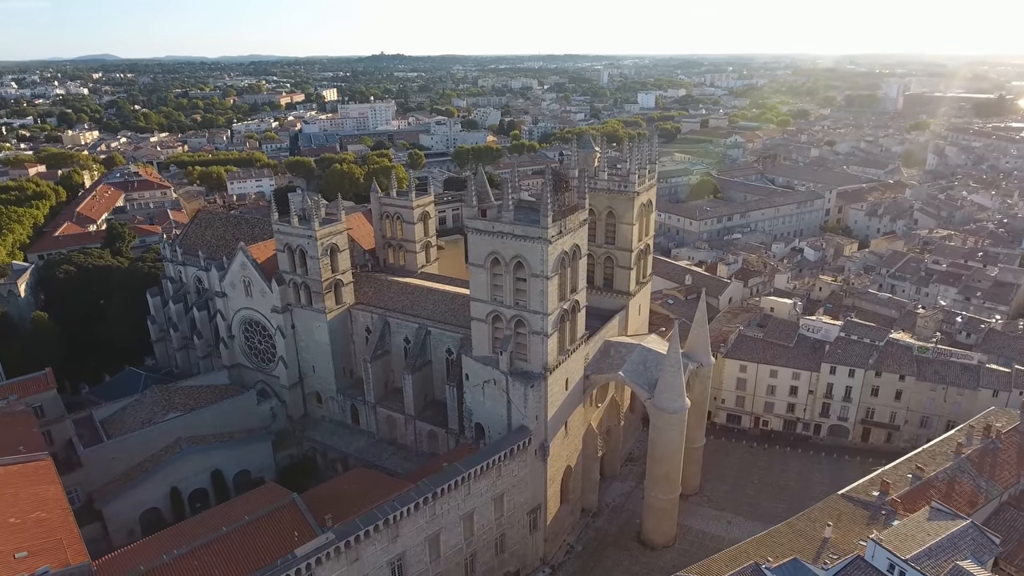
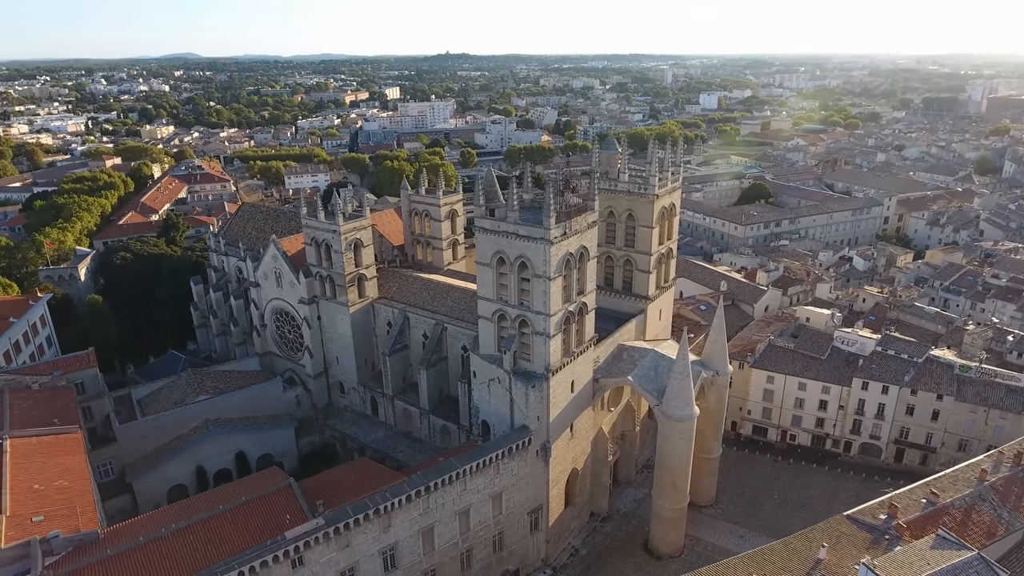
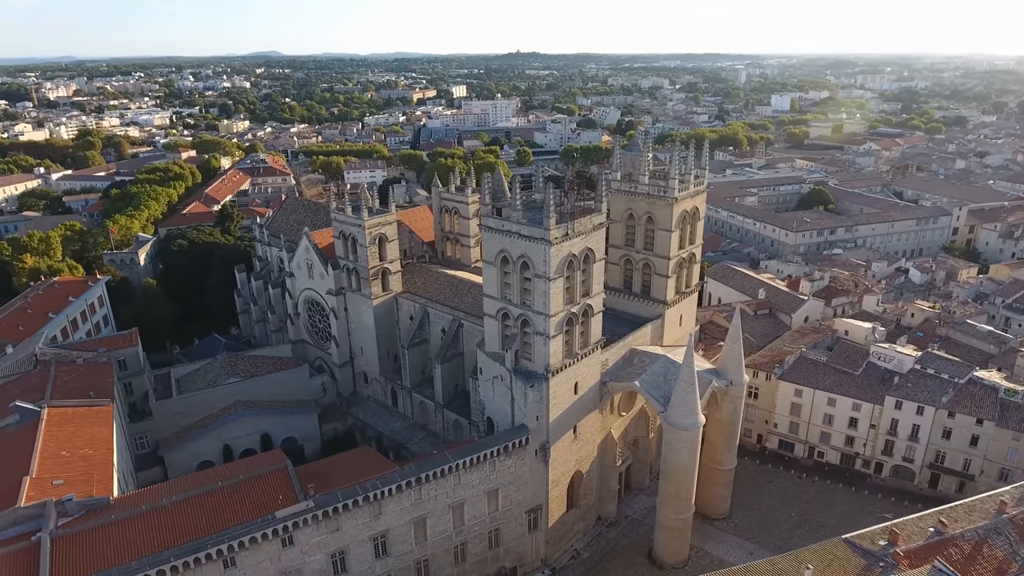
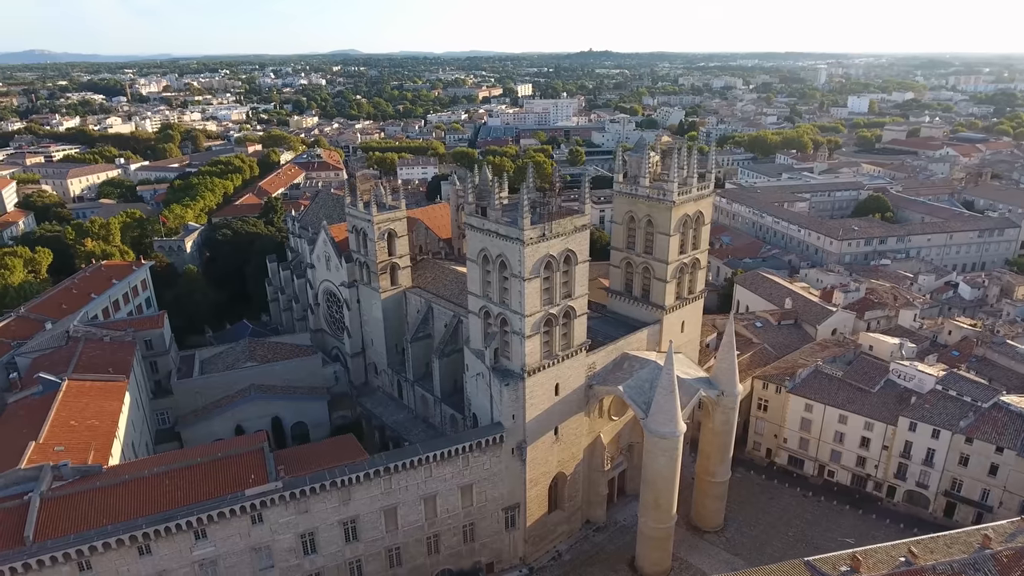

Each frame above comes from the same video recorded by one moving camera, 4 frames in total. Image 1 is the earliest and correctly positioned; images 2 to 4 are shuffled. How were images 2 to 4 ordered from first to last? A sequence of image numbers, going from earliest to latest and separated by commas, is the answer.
2, 3, 4
